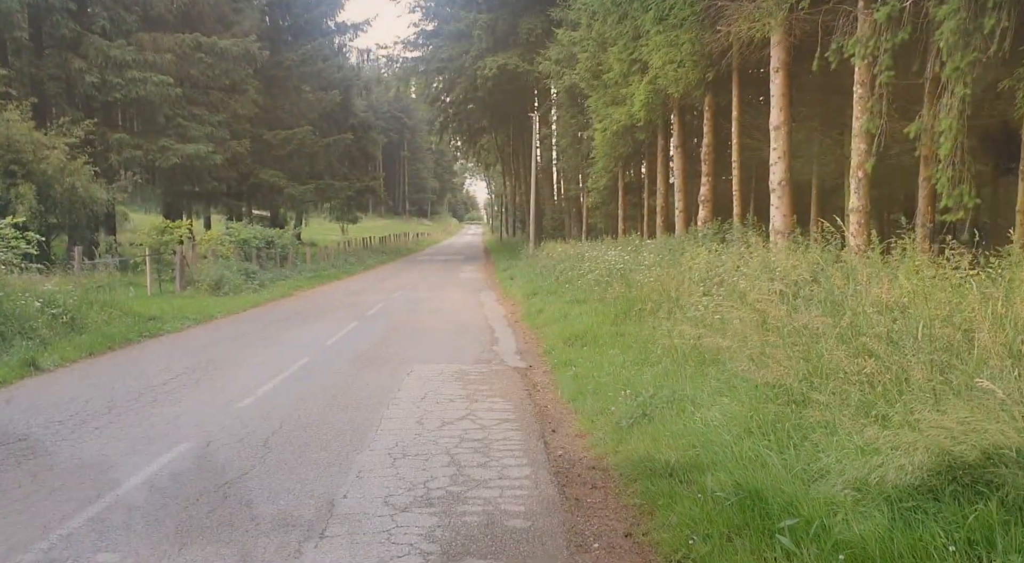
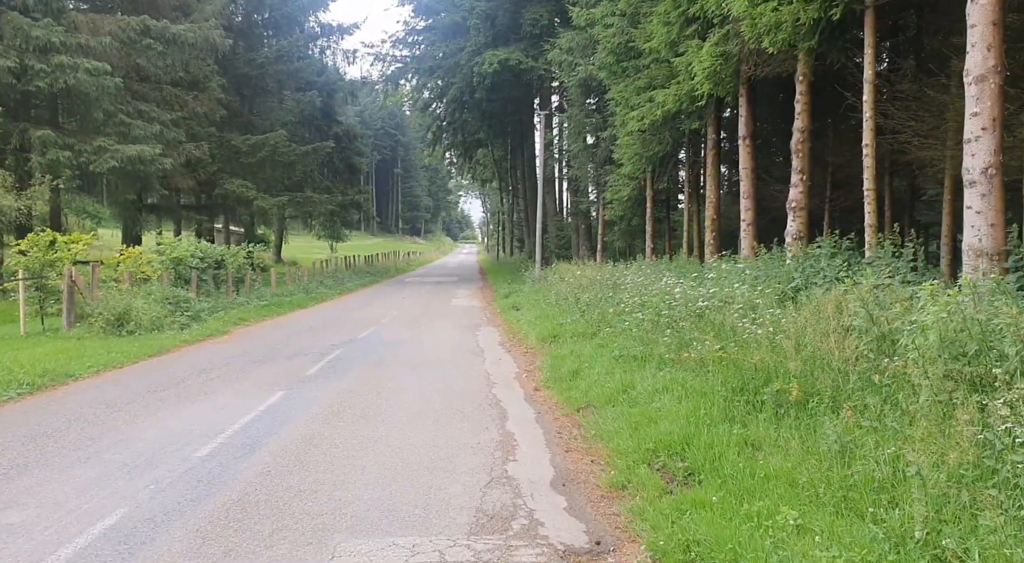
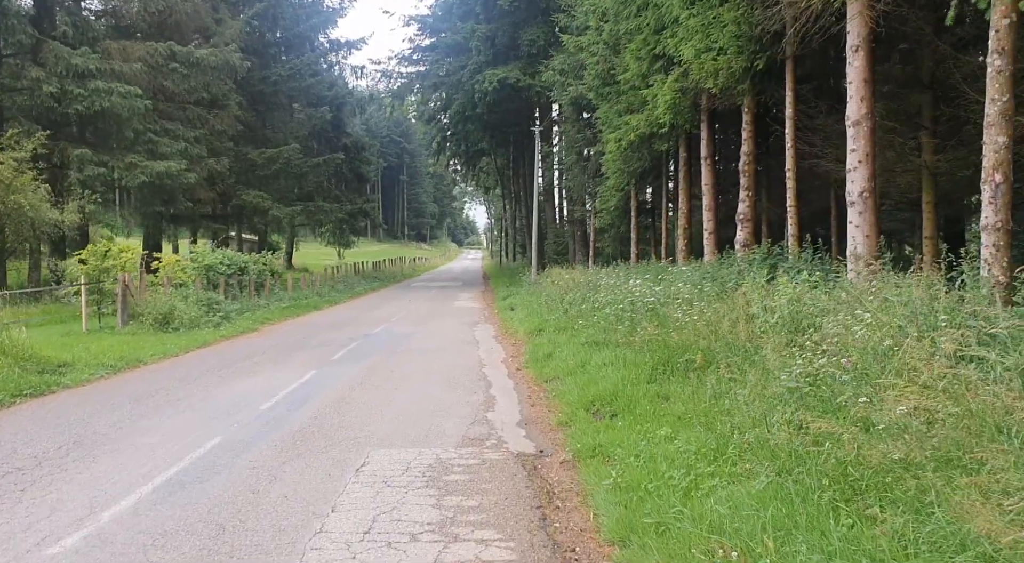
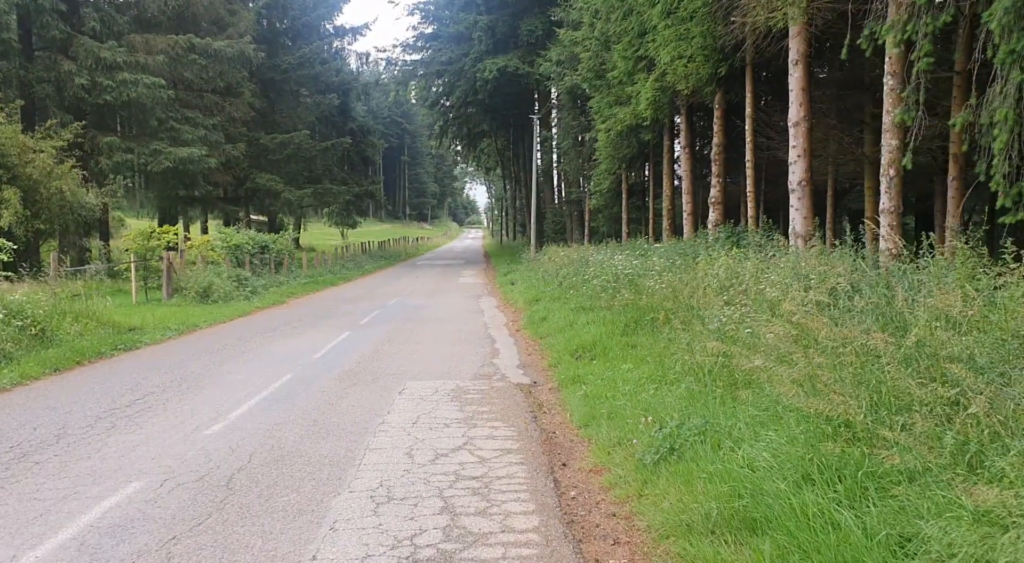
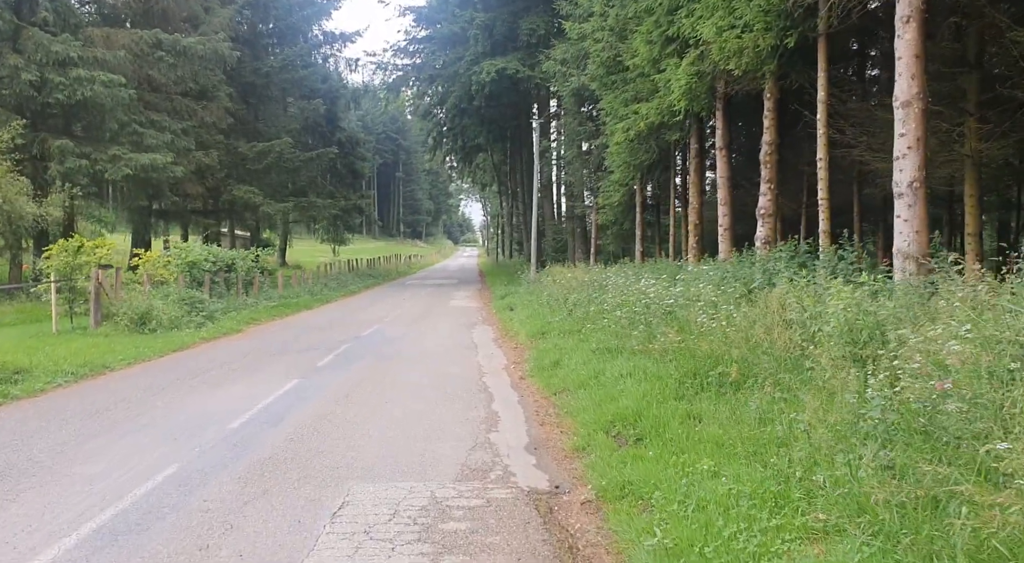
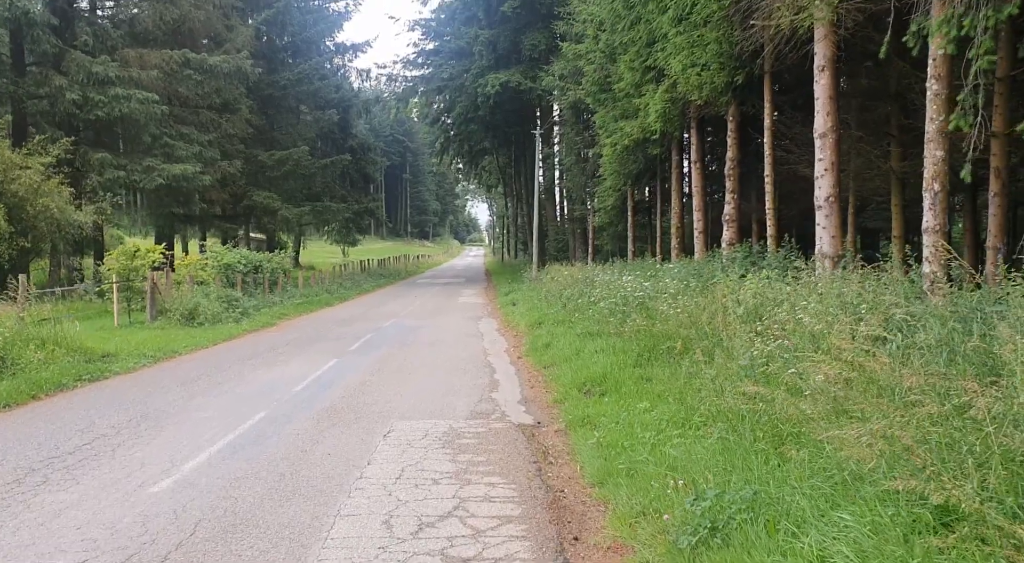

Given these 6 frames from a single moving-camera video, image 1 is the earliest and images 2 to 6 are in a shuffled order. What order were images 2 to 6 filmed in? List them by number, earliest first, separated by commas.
4, 6, 3, 5, 2
